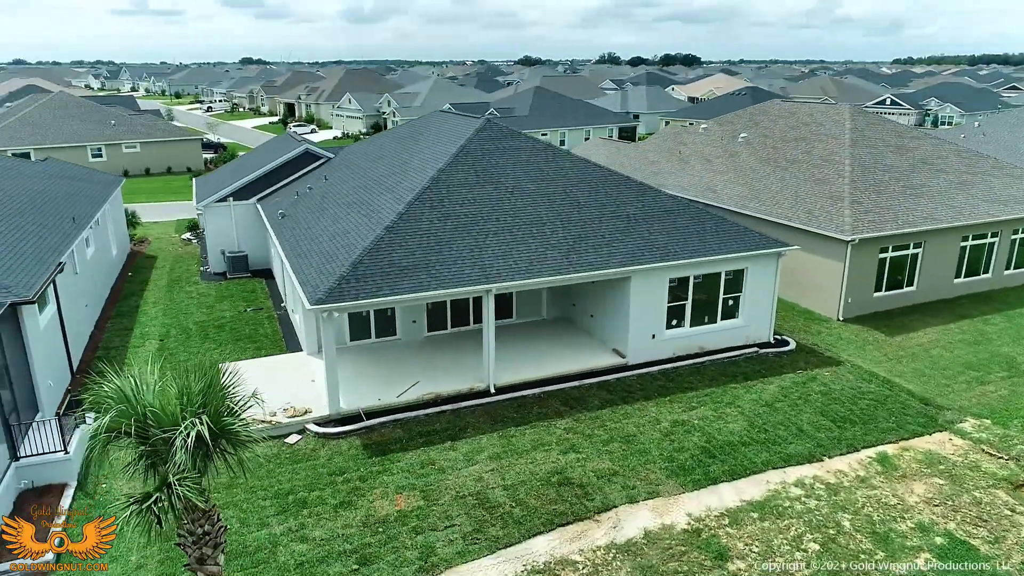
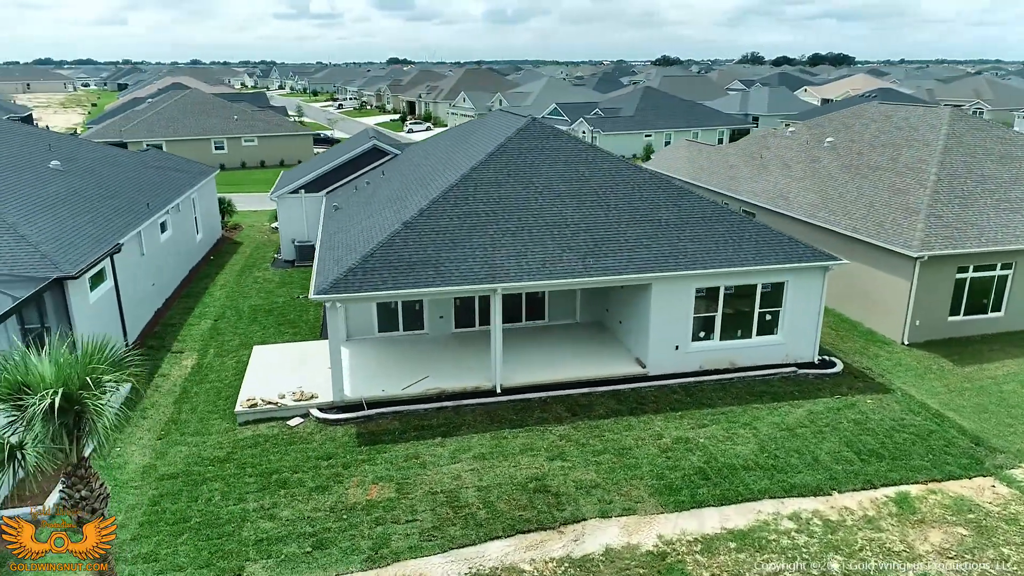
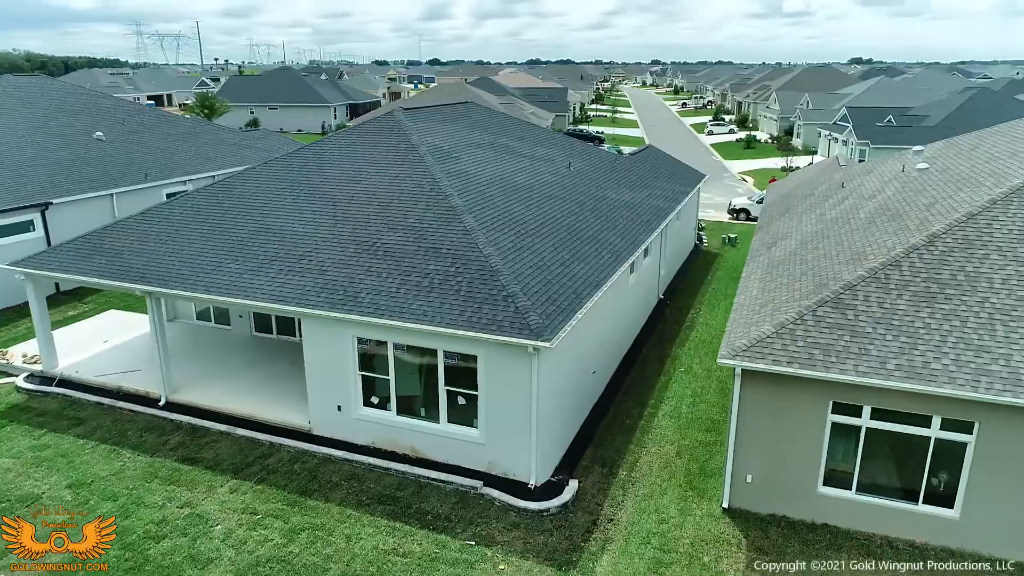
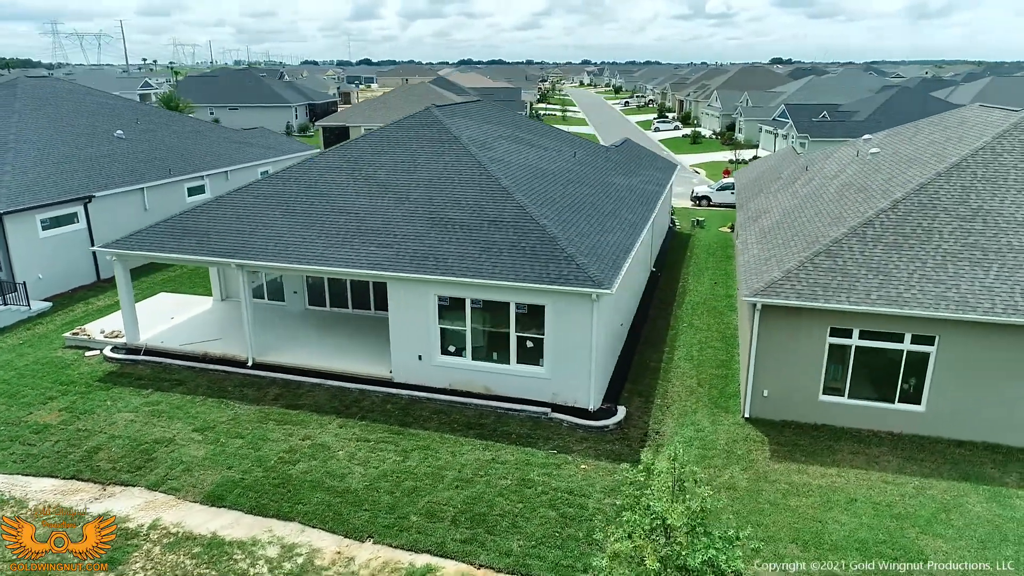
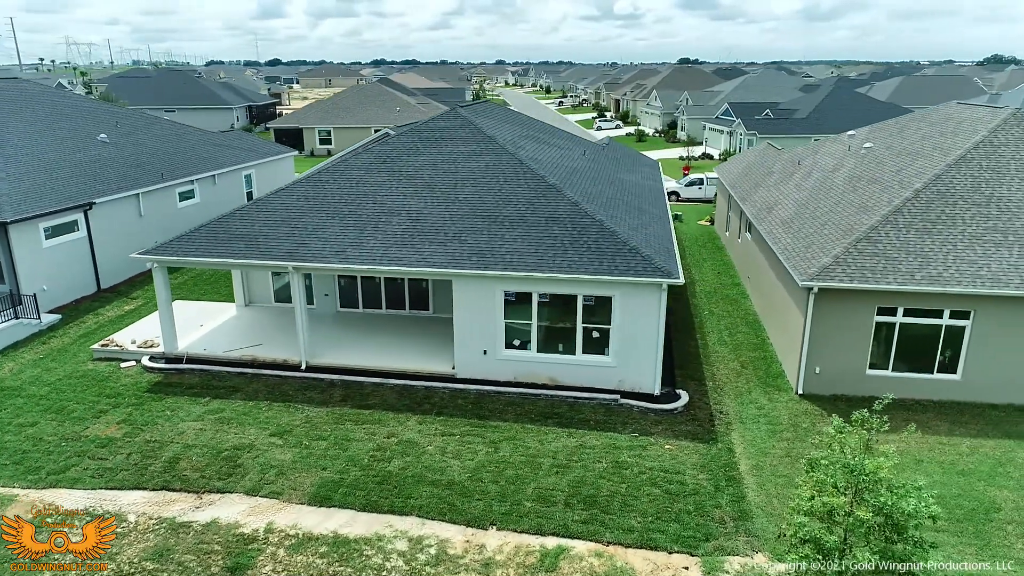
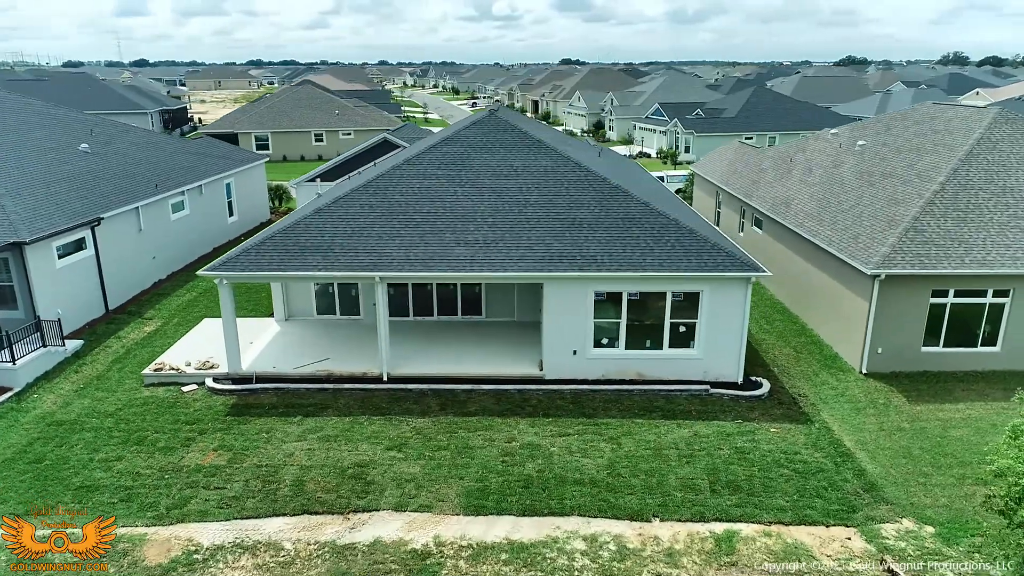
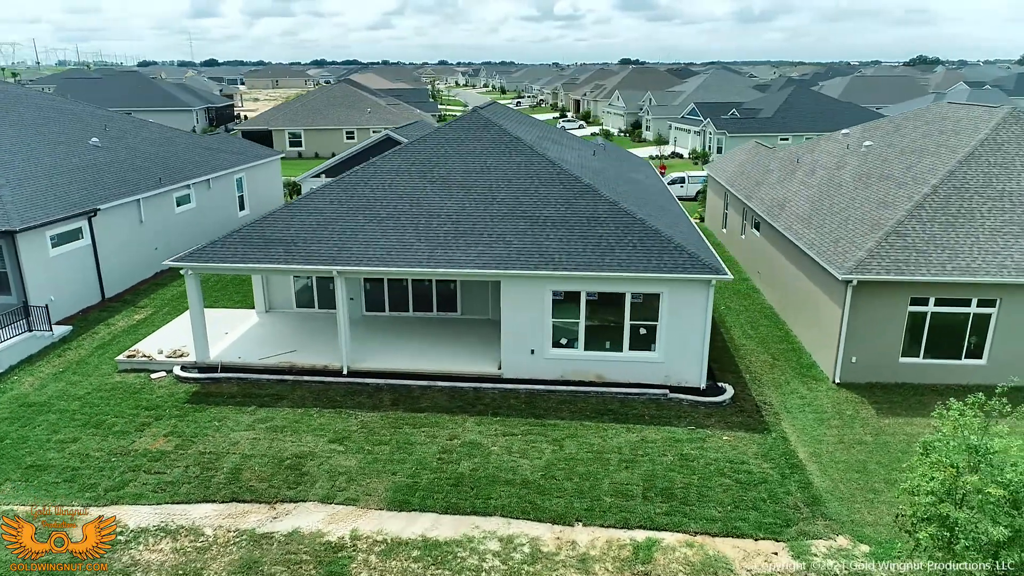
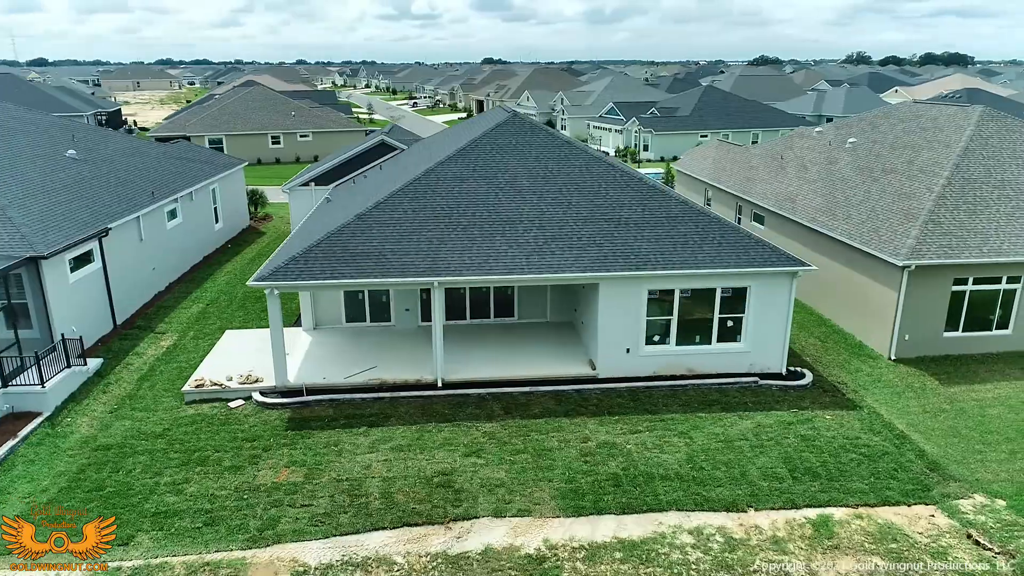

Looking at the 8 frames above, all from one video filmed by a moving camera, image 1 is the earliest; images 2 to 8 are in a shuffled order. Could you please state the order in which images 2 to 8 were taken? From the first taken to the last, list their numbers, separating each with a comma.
2, 8, 6, 7, 5, 4, 3
